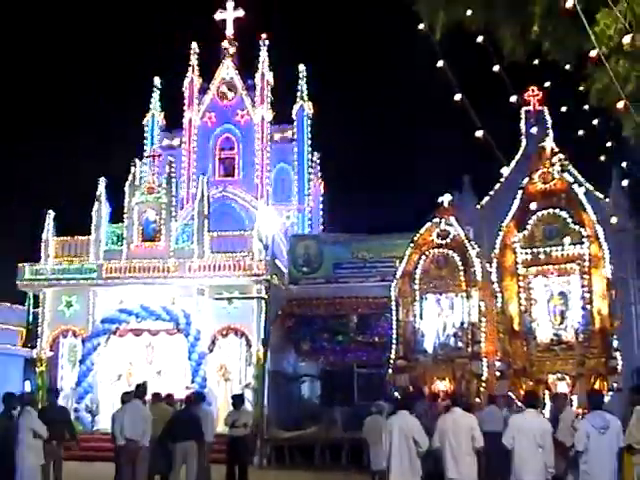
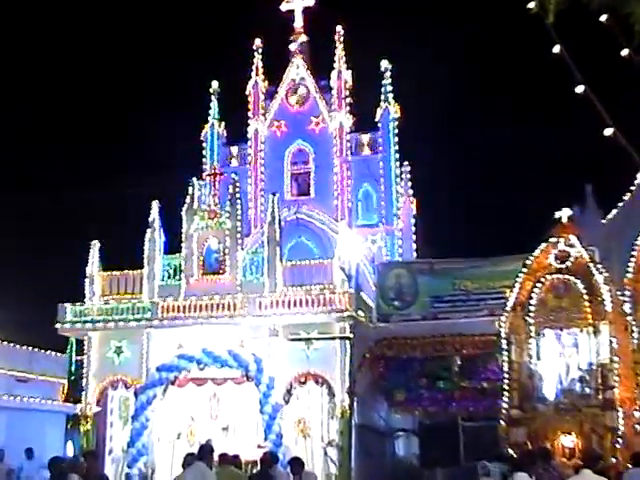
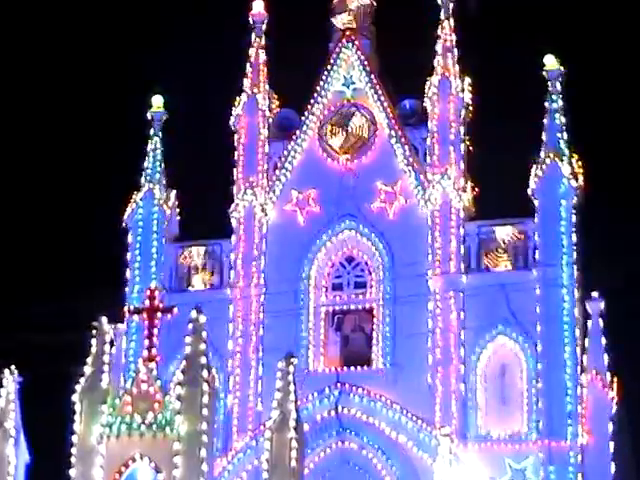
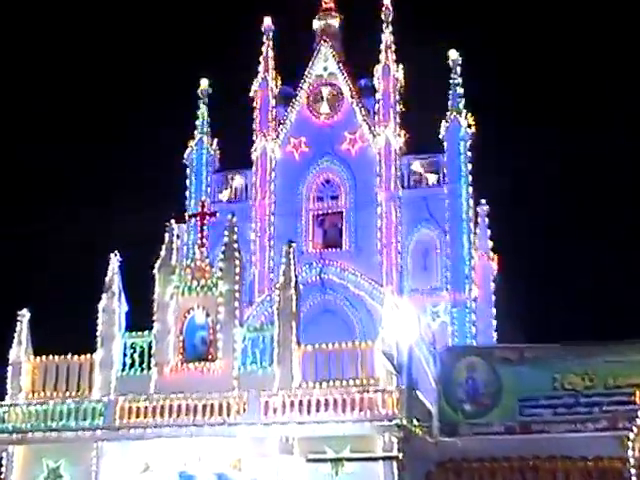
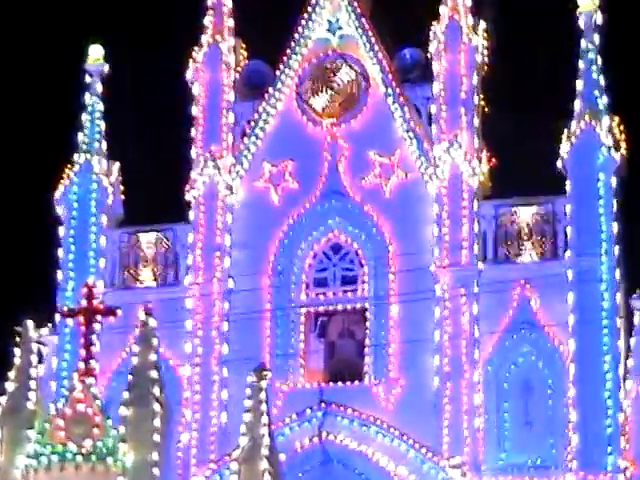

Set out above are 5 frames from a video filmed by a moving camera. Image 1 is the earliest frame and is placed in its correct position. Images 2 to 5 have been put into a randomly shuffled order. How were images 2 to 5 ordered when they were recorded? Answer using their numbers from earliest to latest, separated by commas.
2, 4, 3, 5
